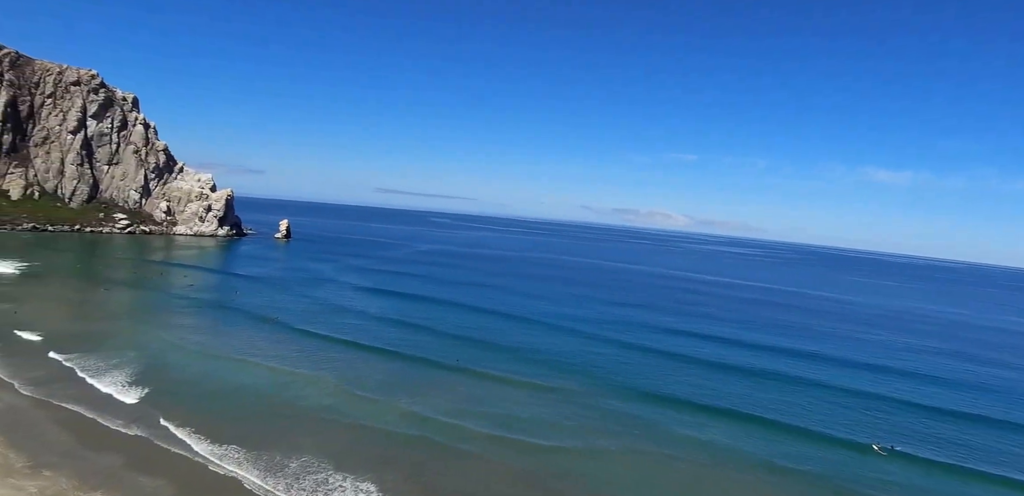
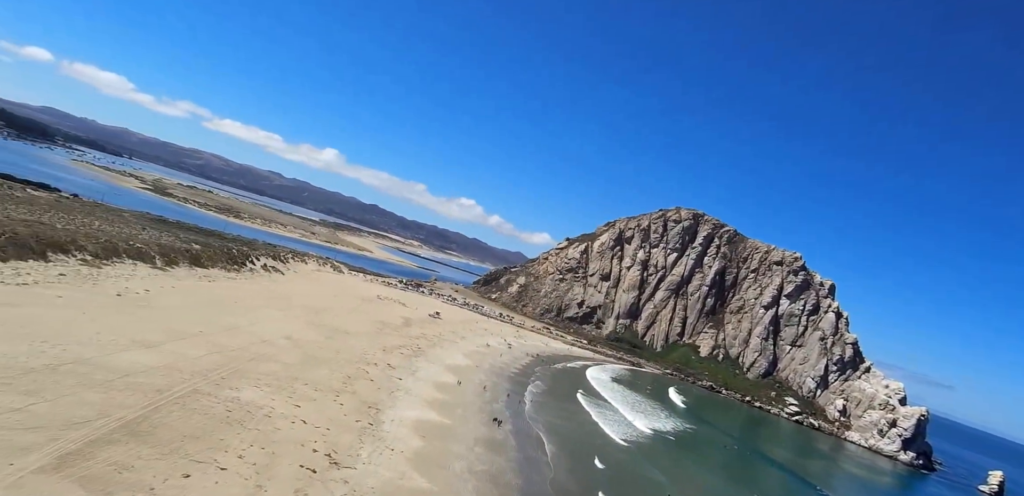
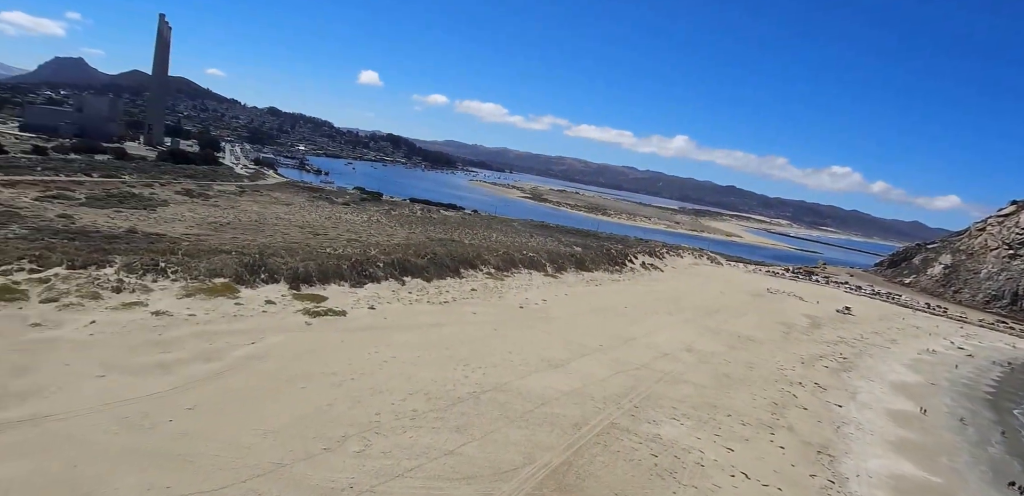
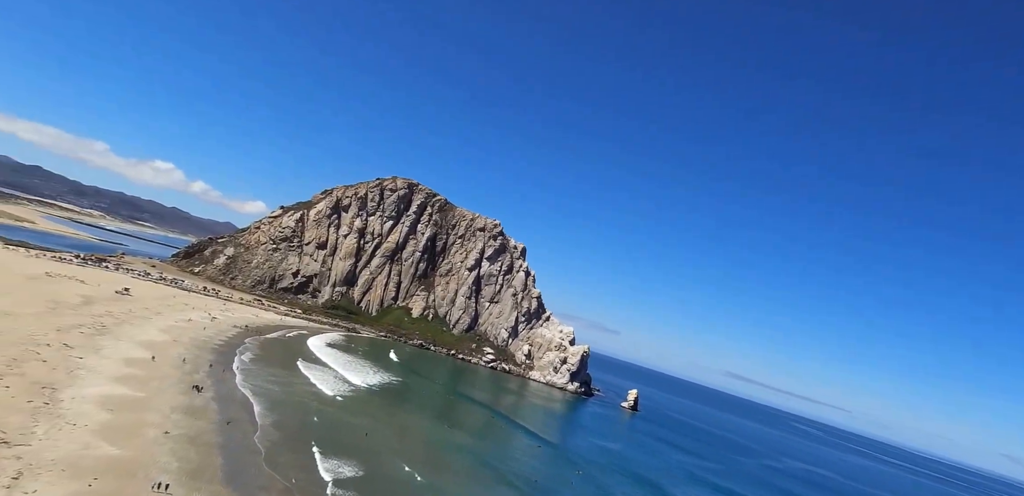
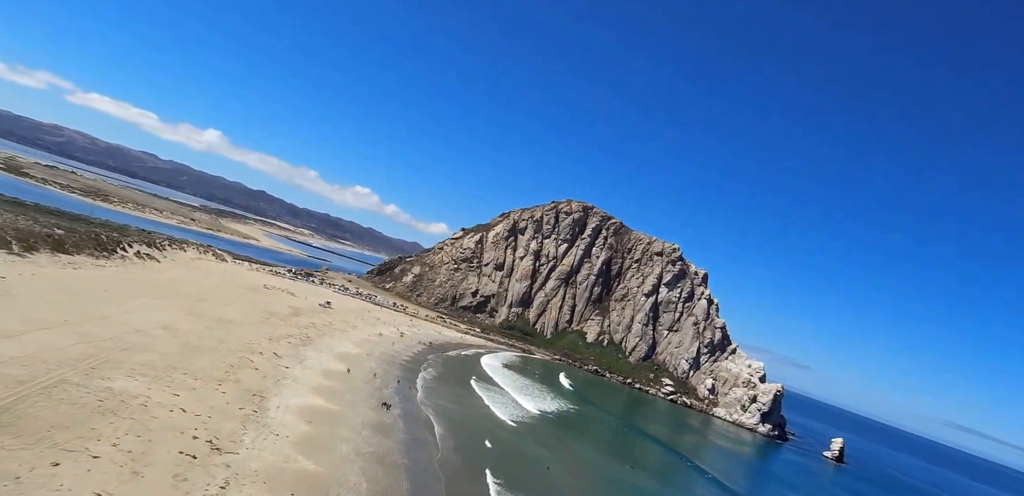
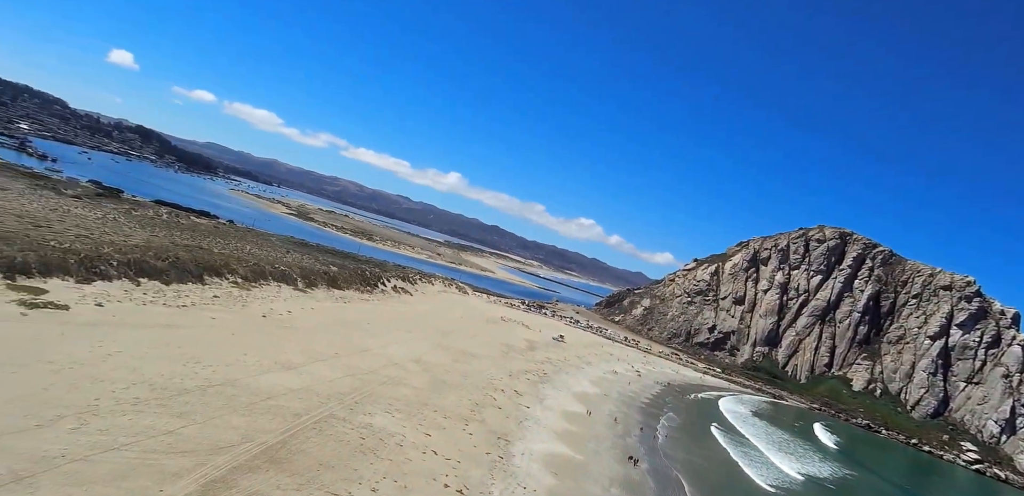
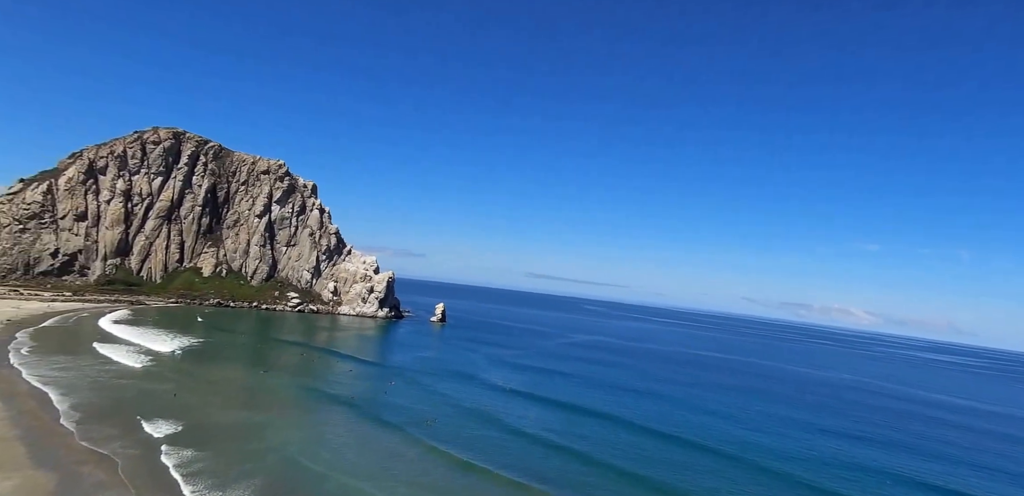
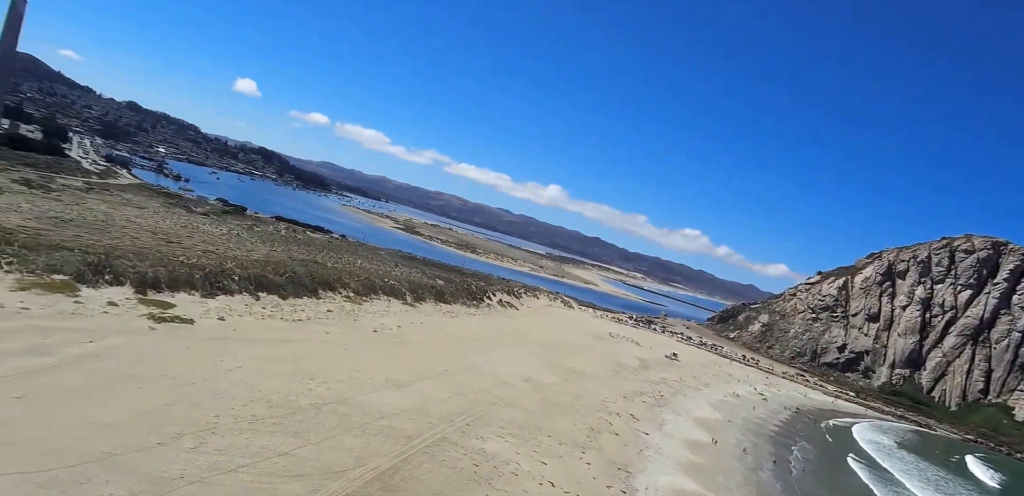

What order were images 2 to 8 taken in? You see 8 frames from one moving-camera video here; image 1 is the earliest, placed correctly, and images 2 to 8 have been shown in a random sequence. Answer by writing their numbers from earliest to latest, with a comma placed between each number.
7, 4, 5, 2, 6, 8, 3
